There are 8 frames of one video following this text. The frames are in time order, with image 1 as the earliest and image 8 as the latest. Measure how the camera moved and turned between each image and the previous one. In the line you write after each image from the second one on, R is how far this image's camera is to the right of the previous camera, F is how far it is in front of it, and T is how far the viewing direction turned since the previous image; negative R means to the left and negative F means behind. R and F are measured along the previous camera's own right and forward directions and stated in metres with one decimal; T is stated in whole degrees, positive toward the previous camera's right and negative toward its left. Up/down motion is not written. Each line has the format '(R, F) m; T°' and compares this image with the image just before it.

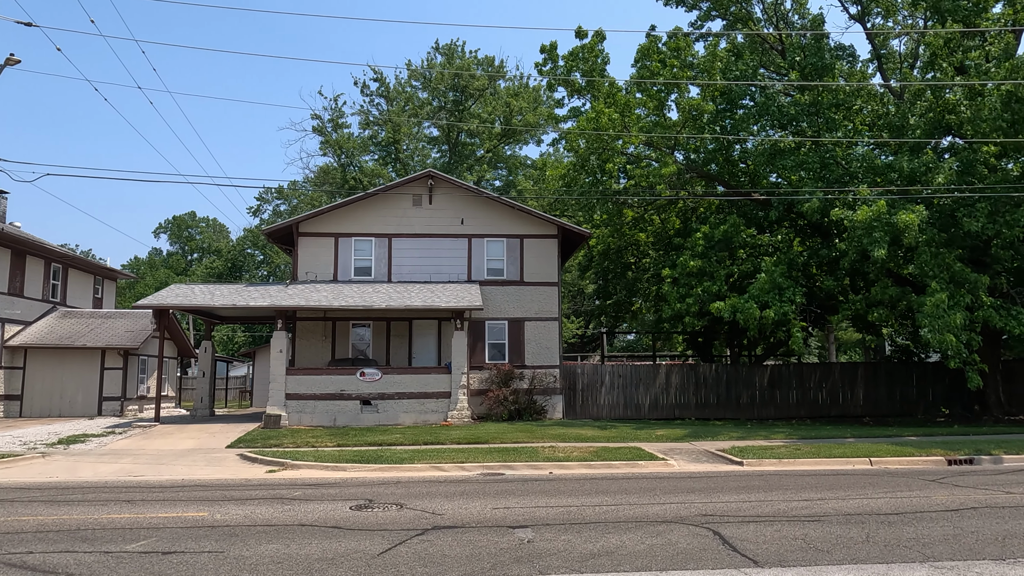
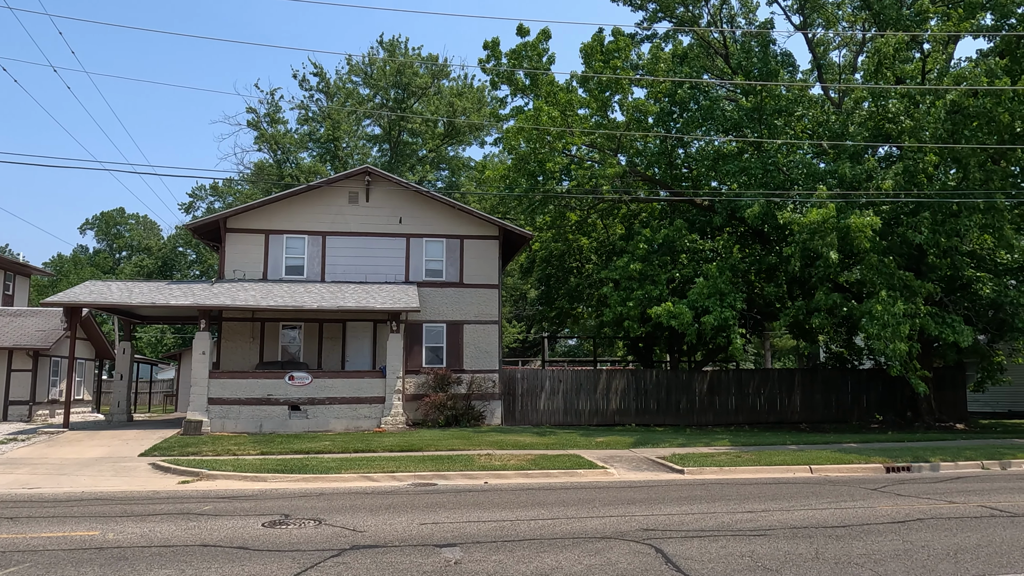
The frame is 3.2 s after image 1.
(+0.1, +0.7) m; +4°
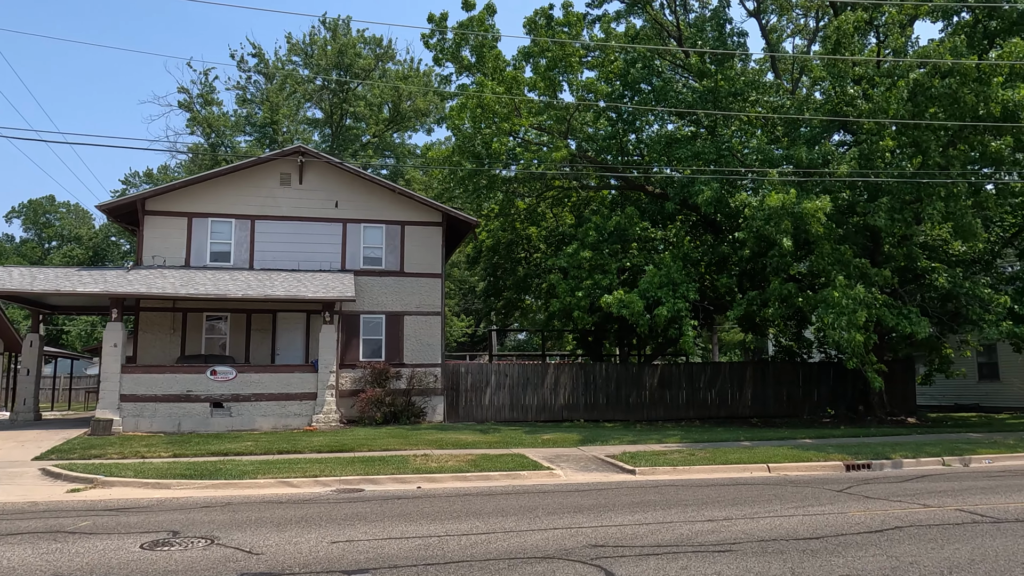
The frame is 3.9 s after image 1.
(+0.2, +1.2) m; +4°
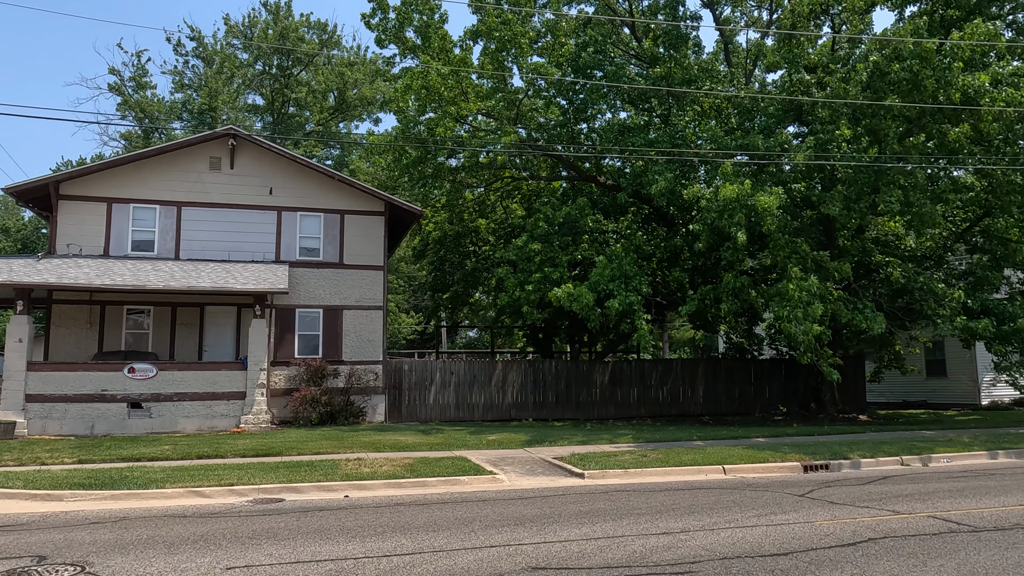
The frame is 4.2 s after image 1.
(+0.2, +1.0) m; +4°
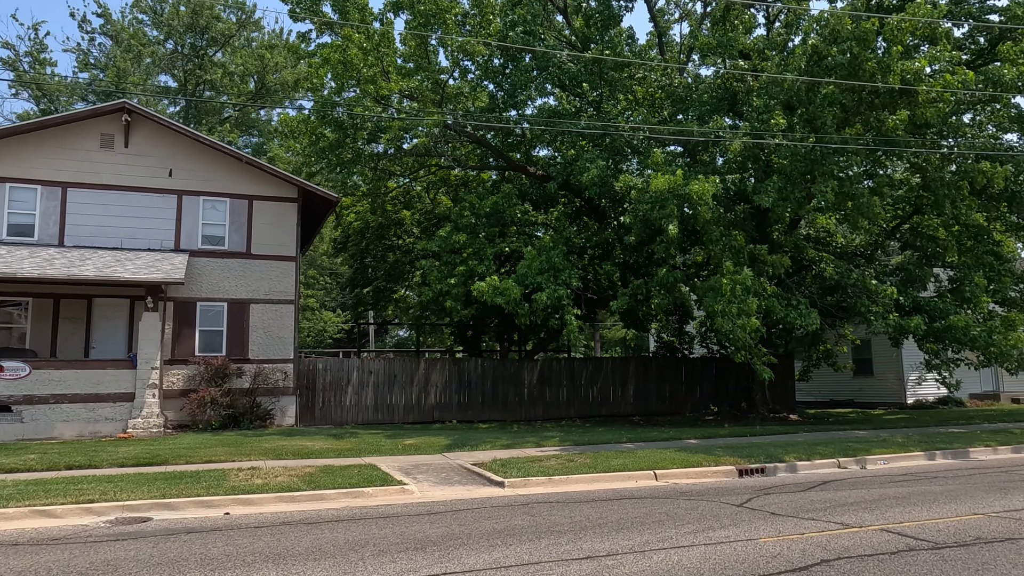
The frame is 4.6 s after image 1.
(+0.3, +1.2) m; +5°
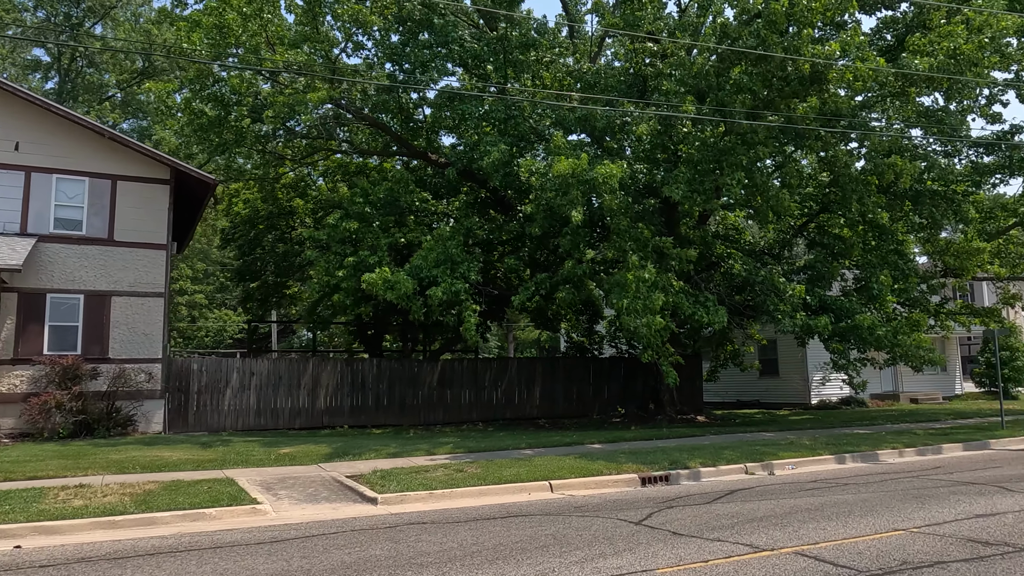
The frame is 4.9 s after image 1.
(+0.5, +1.3) m; +6°
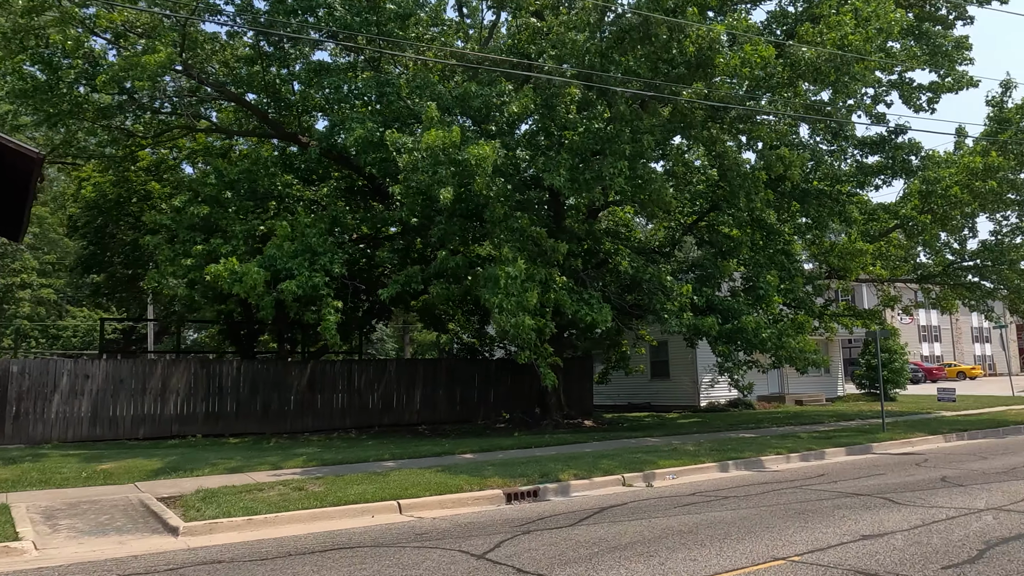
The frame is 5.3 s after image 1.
(+0.7, +1.3) m; +7°
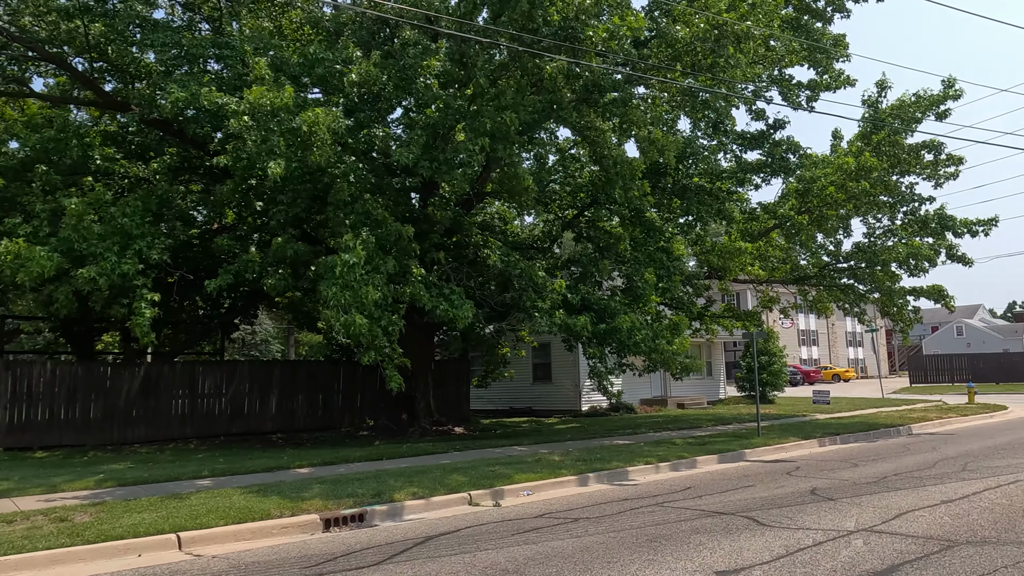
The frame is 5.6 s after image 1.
(+0.9, +1.4) m; +7°
